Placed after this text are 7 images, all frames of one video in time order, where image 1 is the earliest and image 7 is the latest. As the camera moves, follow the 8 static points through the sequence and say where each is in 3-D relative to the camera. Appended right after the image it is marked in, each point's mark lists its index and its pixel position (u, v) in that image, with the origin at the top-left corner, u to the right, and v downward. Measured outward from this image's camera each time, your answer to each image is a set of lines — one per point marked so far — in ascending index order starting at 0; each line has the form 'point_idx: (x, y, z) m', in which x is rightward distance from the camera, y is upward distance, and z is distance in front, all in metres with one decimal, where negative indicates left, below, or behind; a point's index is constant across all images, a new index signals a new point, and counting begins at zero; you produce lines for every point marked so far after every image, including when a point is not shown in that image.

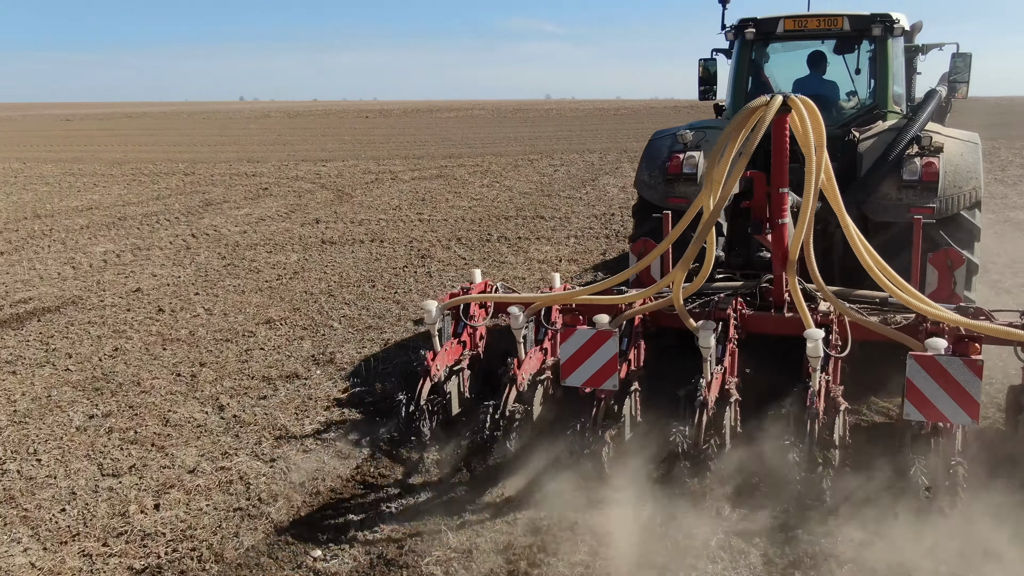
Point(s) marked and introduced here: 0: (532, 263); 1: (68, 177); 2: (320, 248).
0: (-0.1, +0.1, +6.1) m
1: (-6.3, +1.6, +12.7) m
2: (-1.6, +0.3, +7.3) m
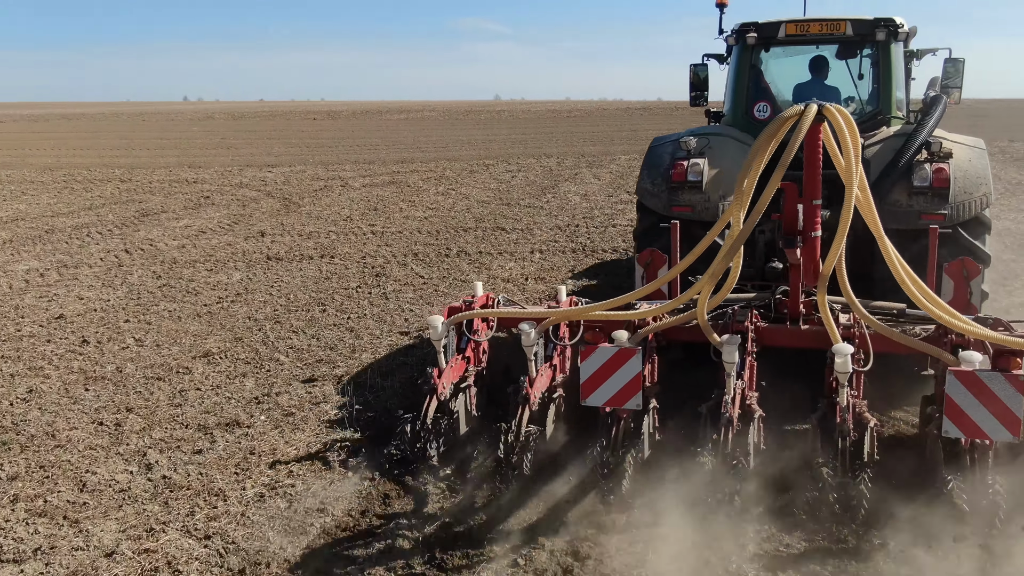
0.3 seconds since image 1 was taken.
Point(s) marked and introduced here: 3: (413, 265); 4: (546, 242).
0: (+0.6, +0.3, +6.9) m
1: (-3.4, +2.1, +15.0) m
2: (-0.6, +0.7, +8.5) m
3: (-0.7, +0.2, +6.3) m
4: (+0.3, +0.3, +7.0) m
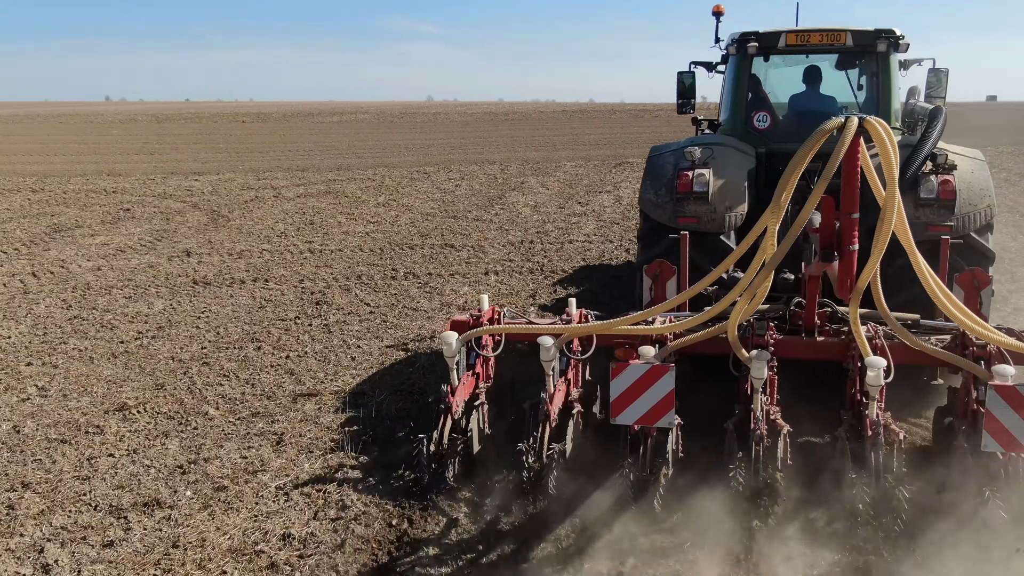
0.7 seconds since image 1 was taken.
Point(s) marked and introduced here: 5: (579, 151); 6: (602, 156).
0: (+0.2, +0.2, +6.5) m
1: (-4.3, +1.9, +14.2) m
2: (-1.0, +0.5, +7.9) m
3: (-0.9, 0.0, +5.7) m
4: (-0.1, +0.2, +6.5) m
5: (+1.0, +2.2, +14.8) m
6: (+1.3, +2.0, +13.9) m
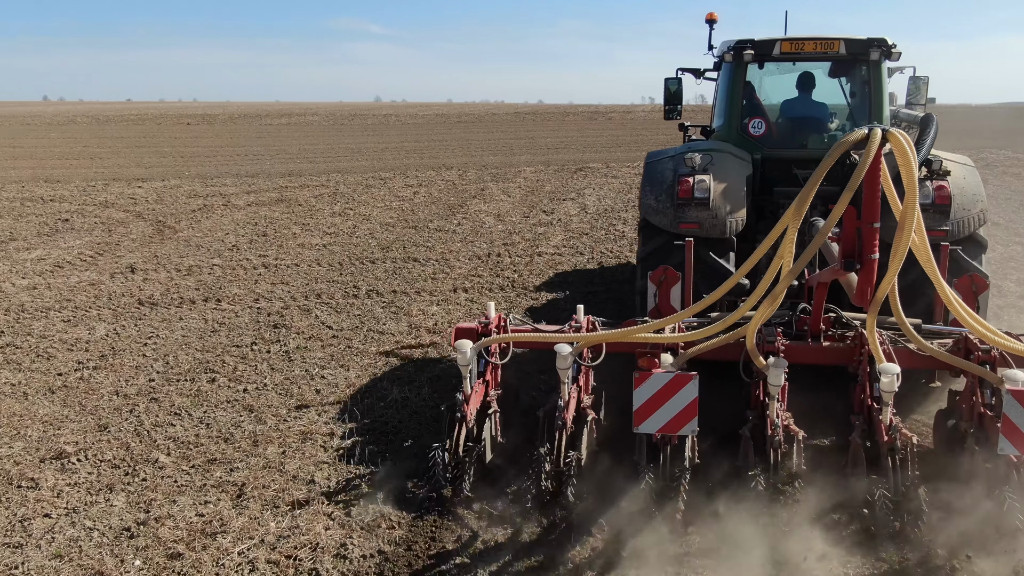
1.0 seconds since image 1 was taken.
0: (0.0, +0.1, +6.1) m
1: (-4.9, +1.8, +13.6) m
2: (-1.3, +0.4, +7.5) m
3: (-1.1, -0.1, +5.4) m
4: (-0.3, +0.1, +6.2) m
5: (+0.3, +2.1, +14.6) m
6: (+0.6, +1.8, +13.6) m
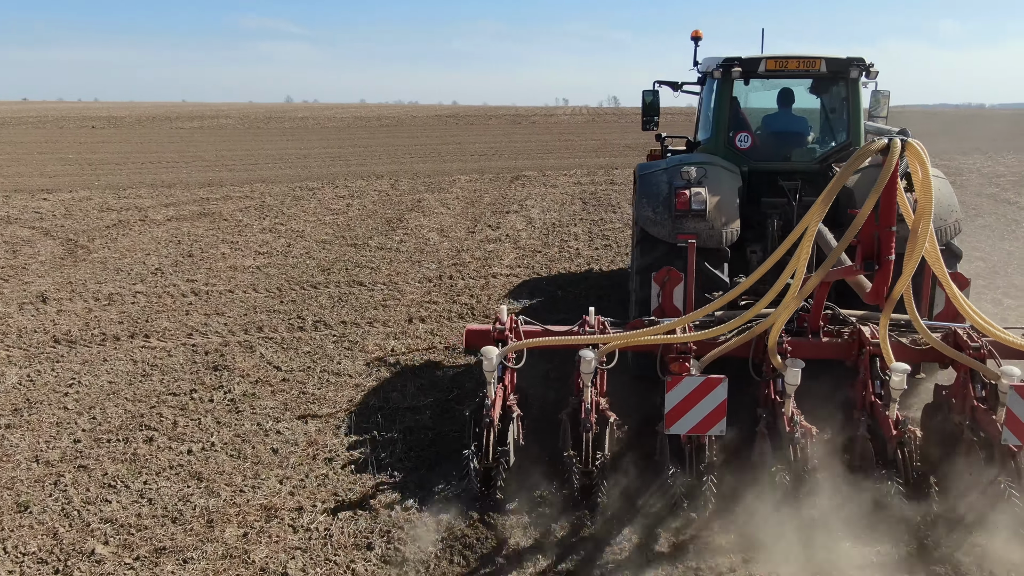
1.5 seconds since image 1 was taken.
0: (-0.2, -0.1, +5.7) m
1: (-5.8, +1.5, +12.7) m
2: (-1.7, +0.2, +7.0) m
3: (-1.3, -0.3, +4.8) m
4: (-0.5, -0.1, +5.8) m
5: (-0.7, +1.9, +14.1) m
6: (-0.3, +1.7, +13.2) m
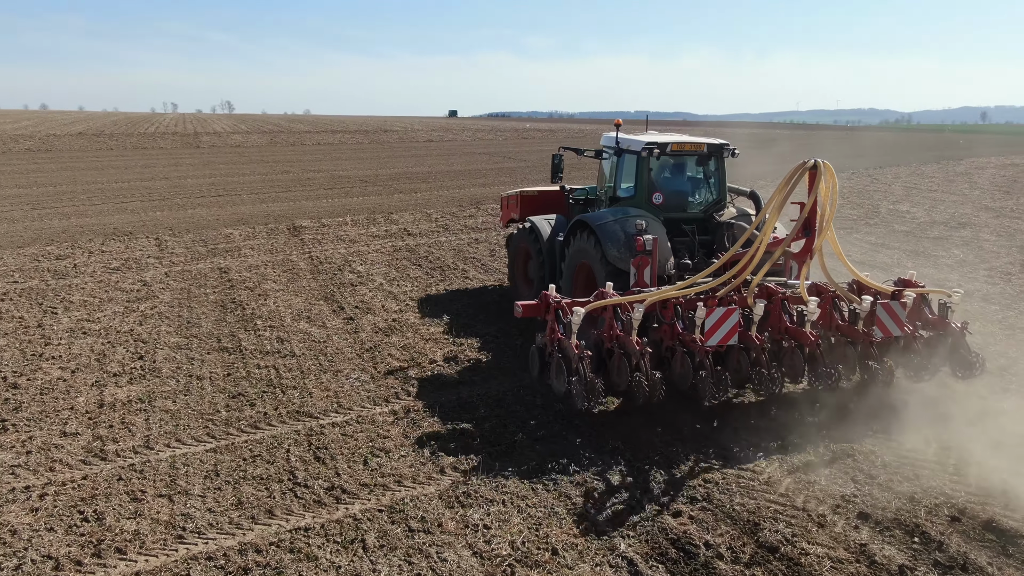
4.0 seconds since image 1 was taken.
0: (-0.2, -0.8, +4.9) m
1: (-8.2, +0.4, +9.2) m
2: (-2.0, -0.6, +5.5) m
3: (-0.8, -1.0, +3.7) m
4: (-0.5, -0.8, +4.8) m
5: (-4.0, +1.1, +12.4) m
6: (-3.3, +0.9, +11.7) m
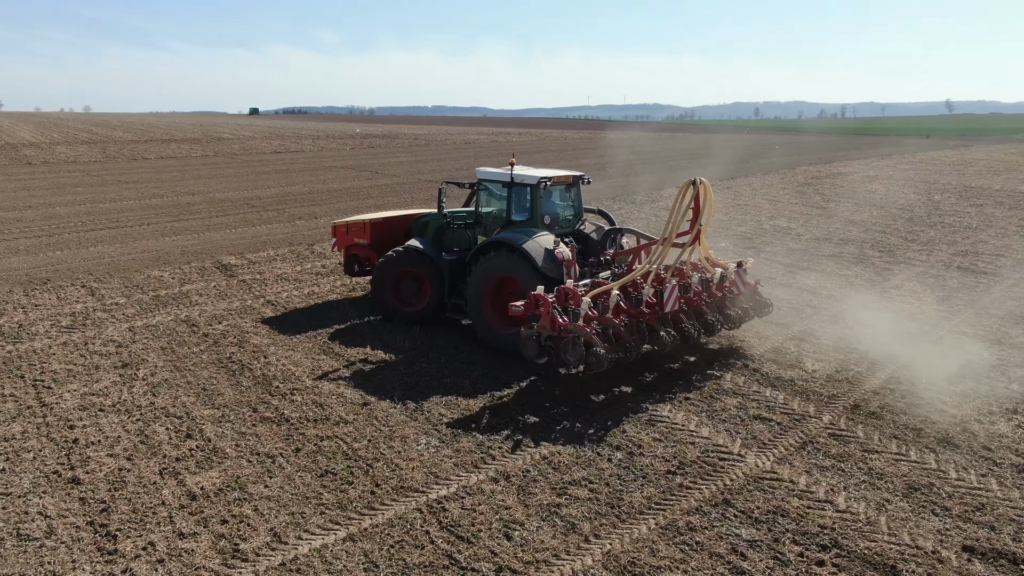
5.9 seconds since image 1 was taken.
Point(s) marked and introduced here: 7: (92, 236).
0: (+0.4, -1.1, +5.2) m
1: (-8.3, -0.3, +7.6) m
2: (-1.5, -1.0, +5.4) m
3: (+0.1, -1.4, +3.8) m
4: (+0.2, -1.2, +5.0) m
5: (-5.0, +0.5, +11.7) m
6: (-4.1, +0.4, +11.2) m
7: (-5.6, +0.7, +12.4) m
